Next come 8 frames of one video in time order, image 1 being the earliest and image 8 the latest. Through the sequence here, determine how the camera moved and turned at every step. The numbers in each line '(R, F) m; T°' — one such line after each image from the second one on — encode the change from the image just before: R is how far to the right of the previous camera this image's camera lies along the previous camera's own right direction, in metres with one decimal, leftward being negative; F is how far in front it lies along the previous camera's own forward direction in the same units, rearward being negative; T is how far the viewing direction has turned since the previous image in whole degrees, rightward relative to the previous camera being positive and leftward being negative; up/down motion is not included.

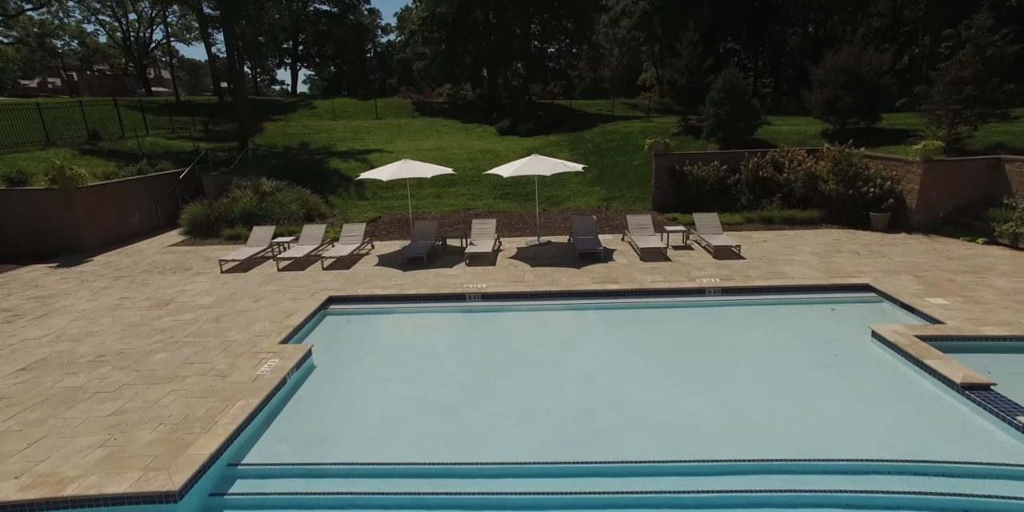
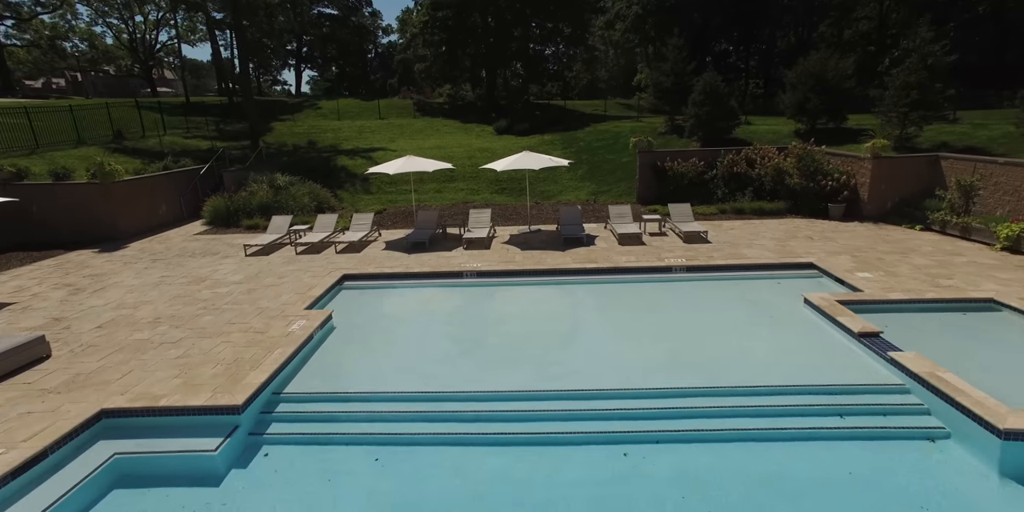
(+0.2, -1.3) m; 0°
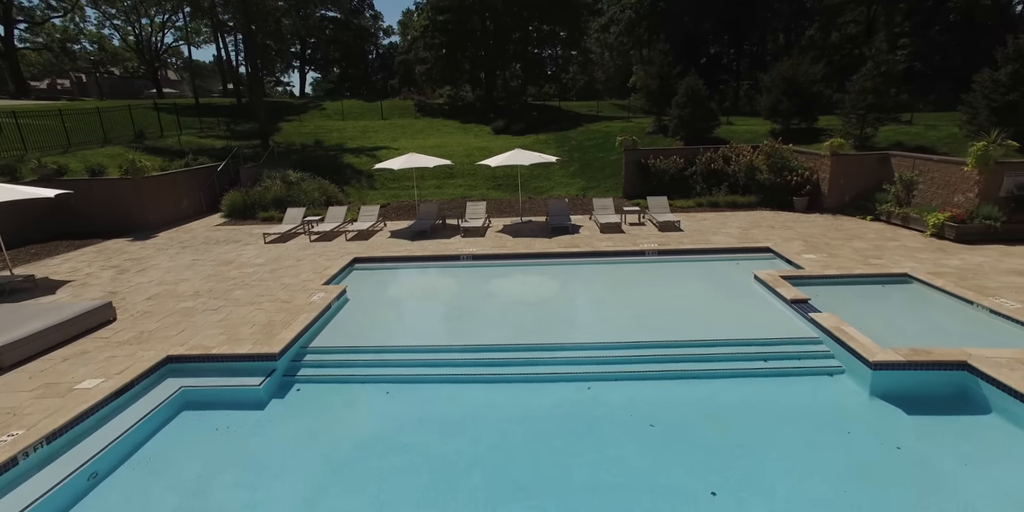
(+0.2, -1.3) m; 0°
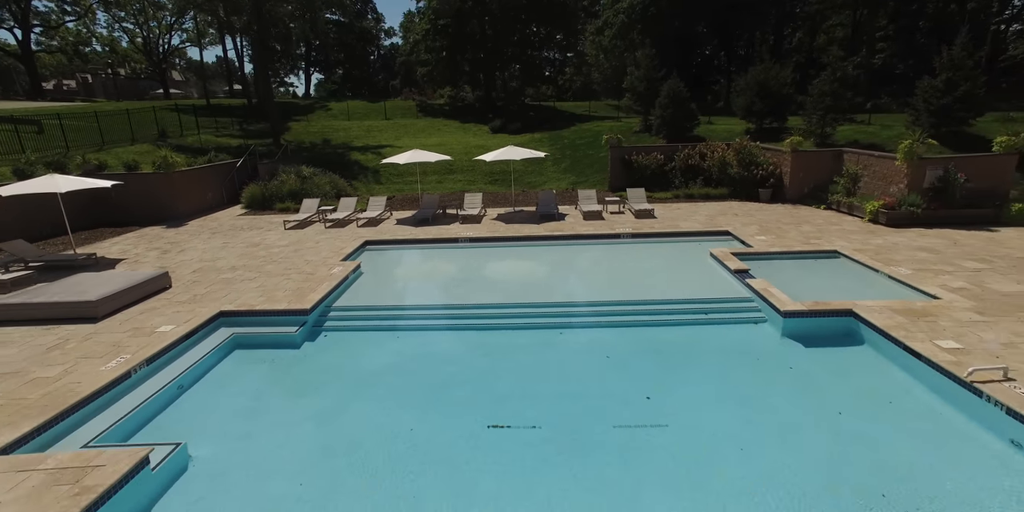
(+0.3, -1.6) m; 0°
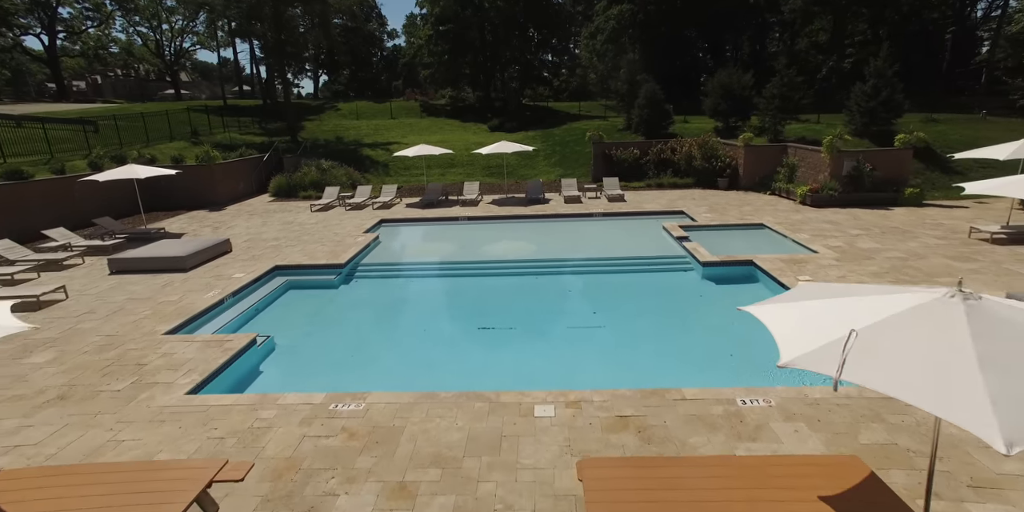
(+0.3, -2.6) m; 0°
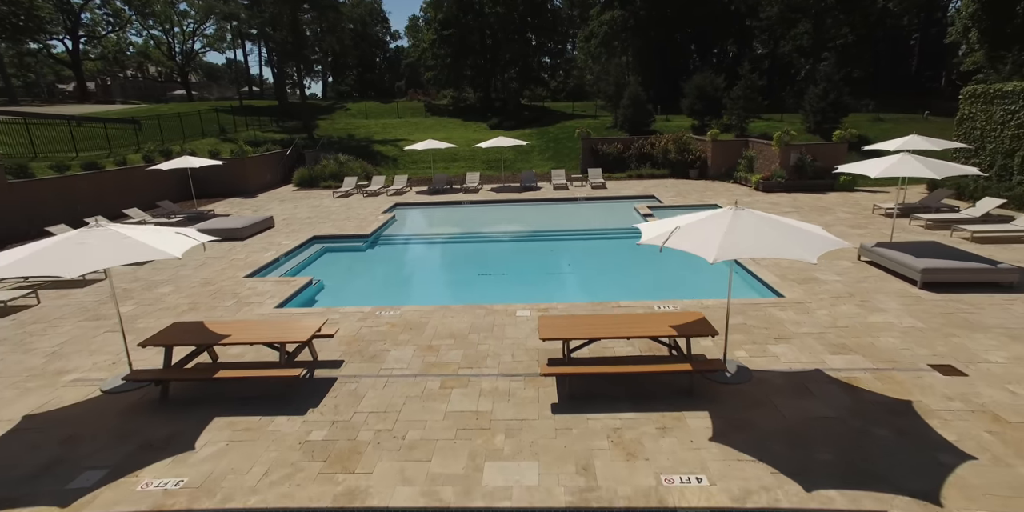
(+0.2, -2.5) m; 0°
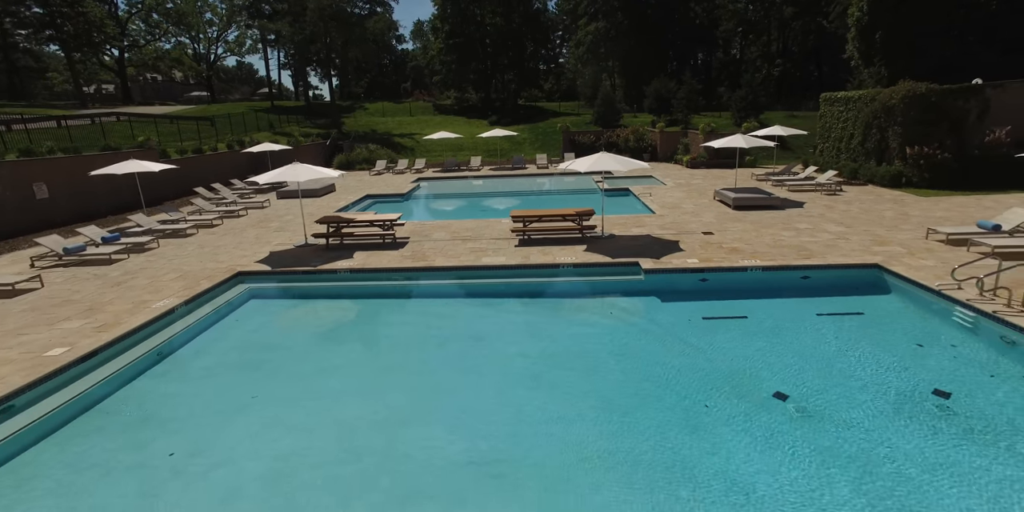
(+0.4, -5.9) m; 0°
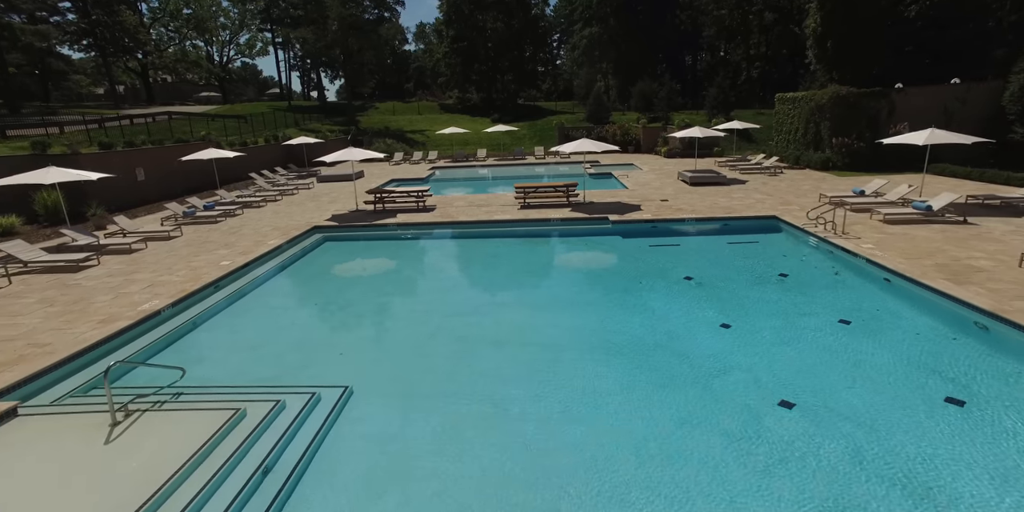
(-0.1, -3.5) m; 0°
